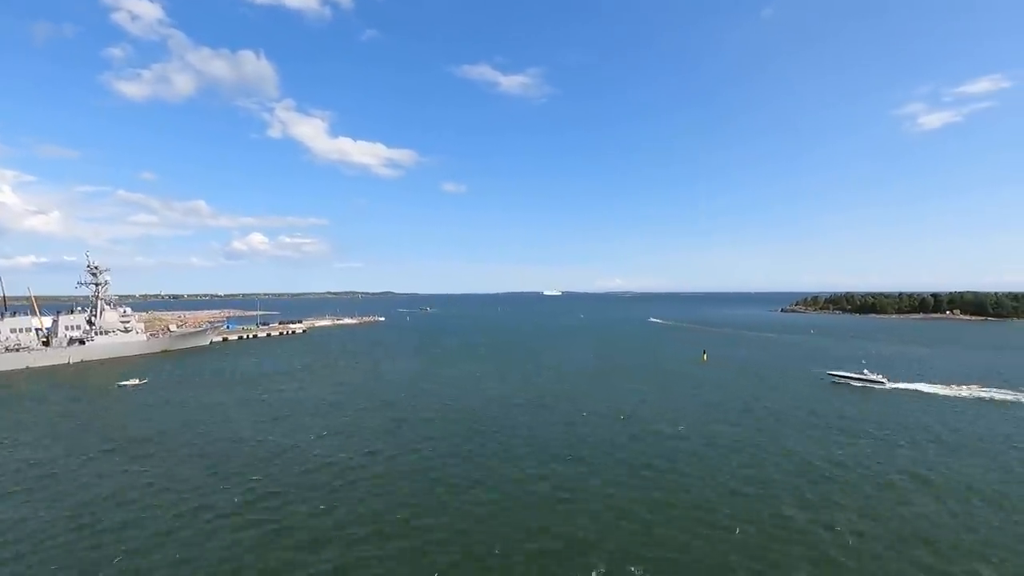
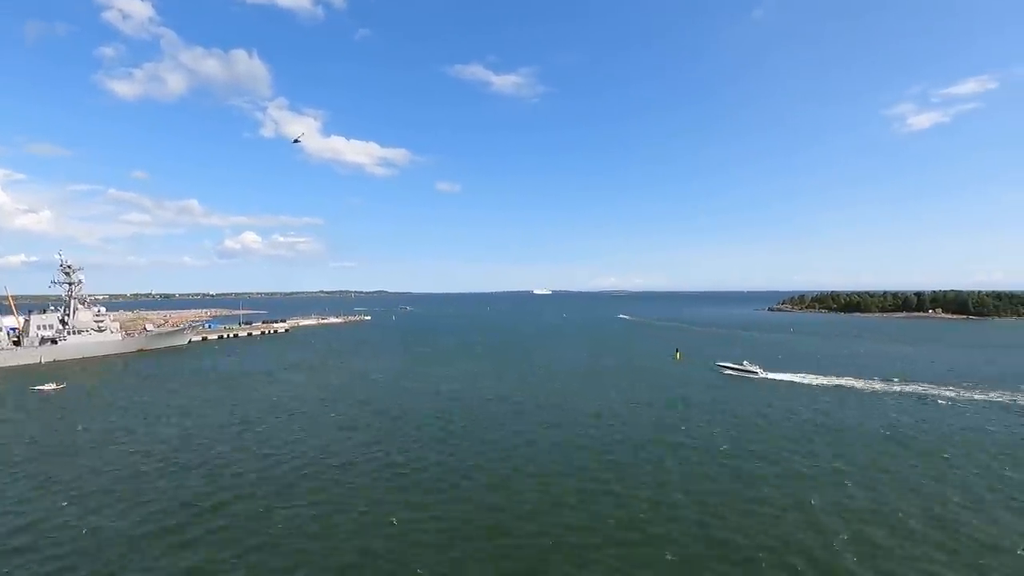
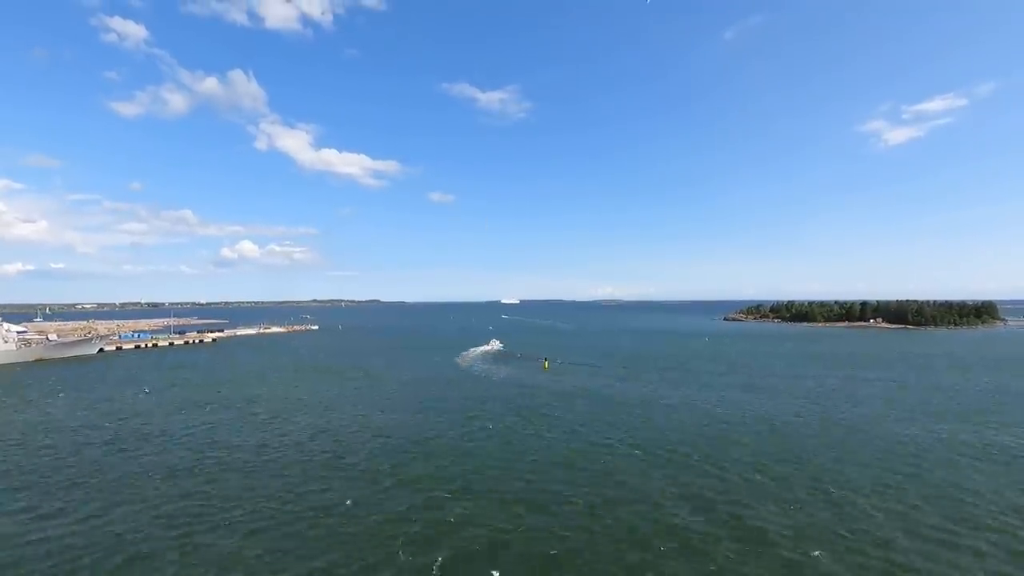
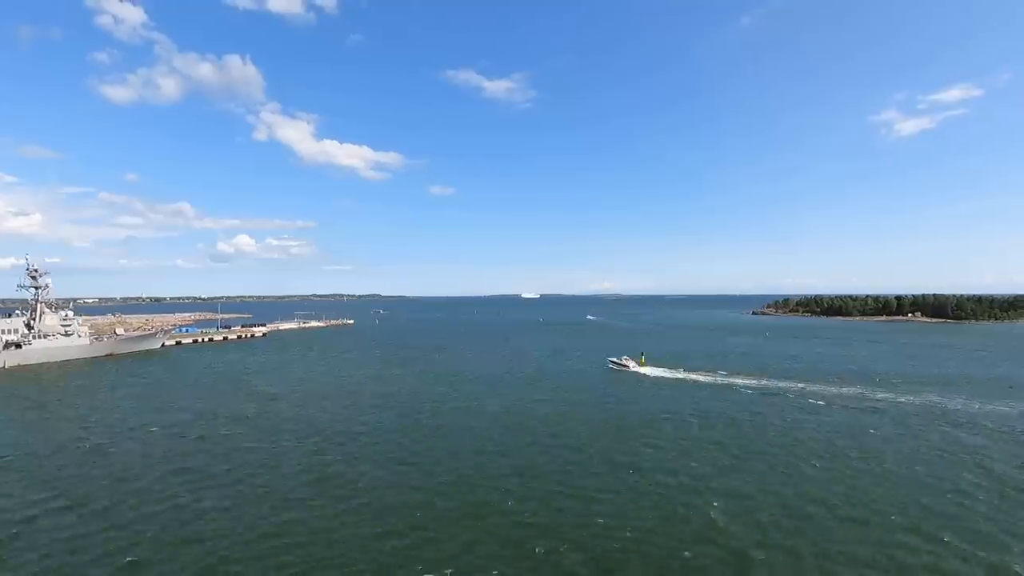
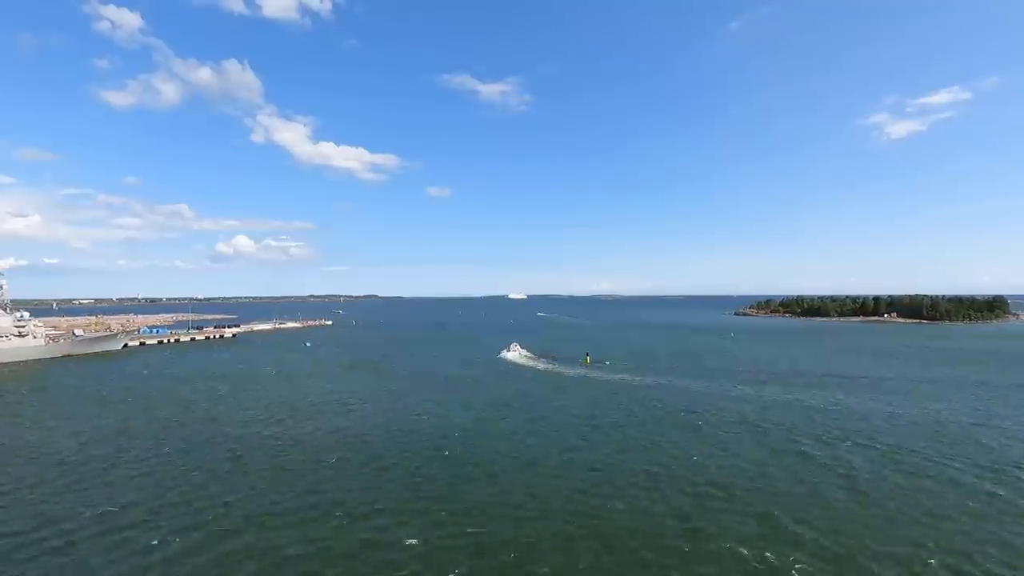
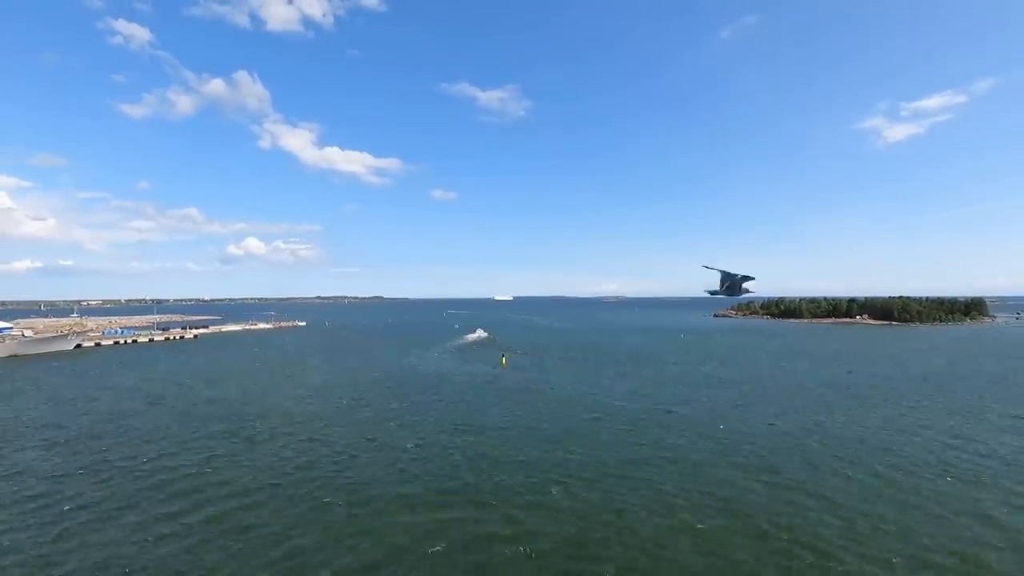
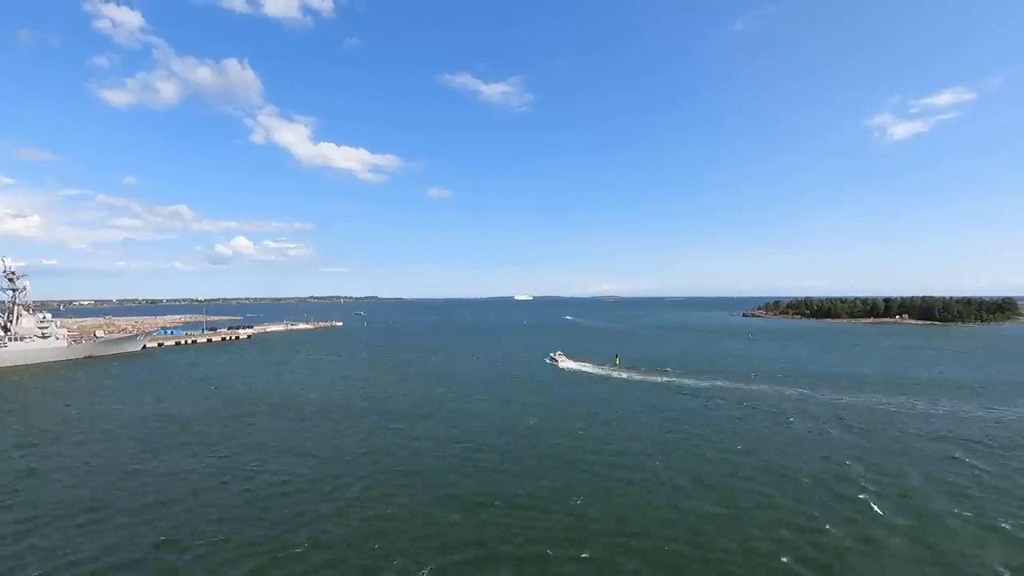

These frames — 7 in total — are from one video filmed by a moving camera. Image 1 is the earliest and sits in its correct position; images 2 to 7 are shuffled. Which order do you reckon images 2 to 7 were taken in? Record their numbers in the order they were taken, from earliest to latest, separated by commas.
2, 4, 7, 5, 3, 6
